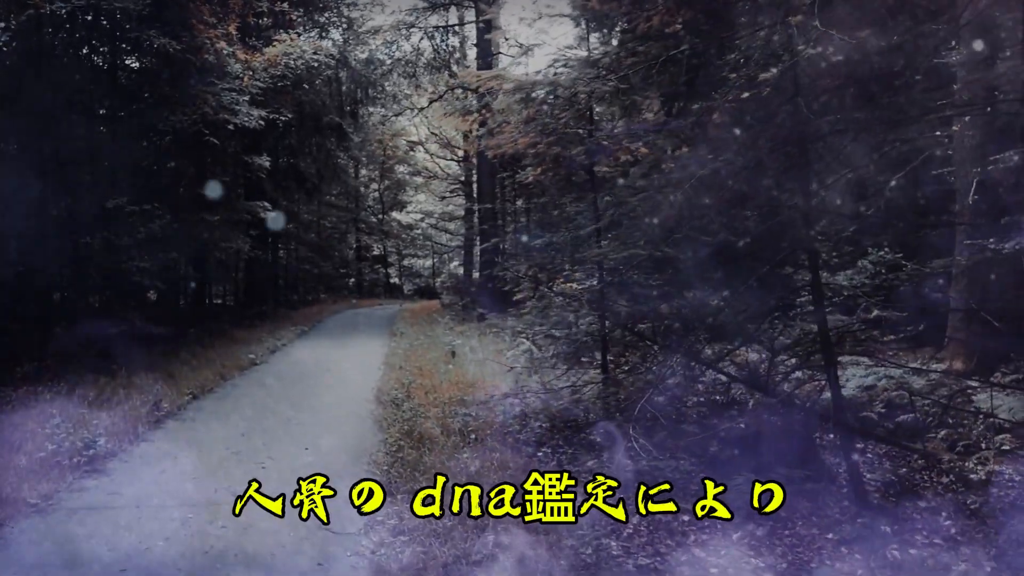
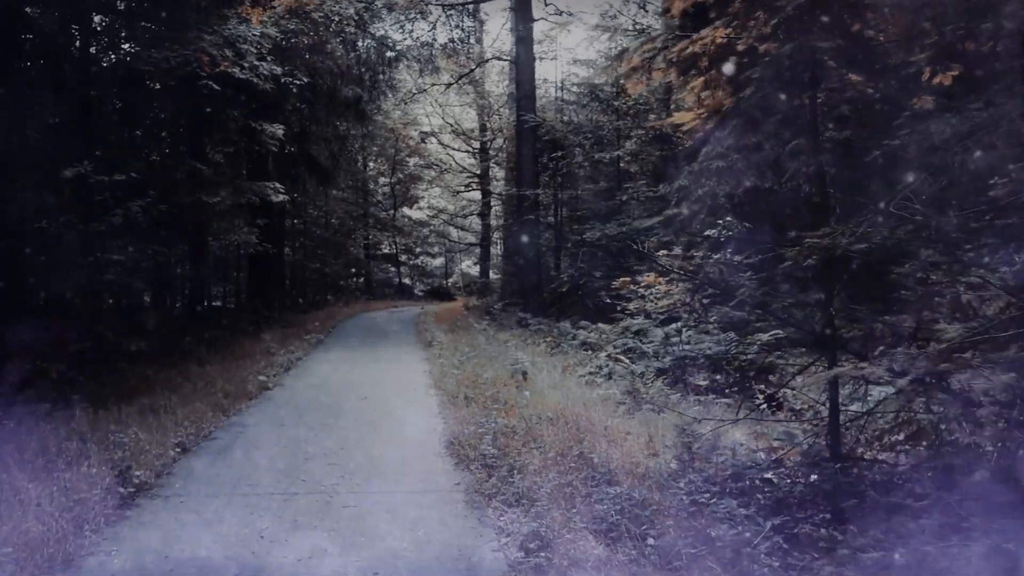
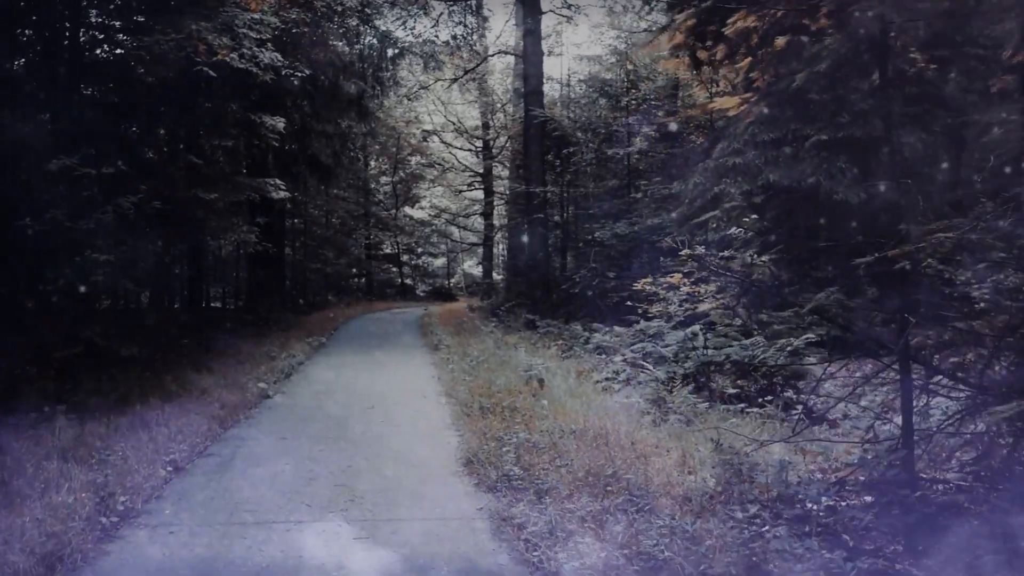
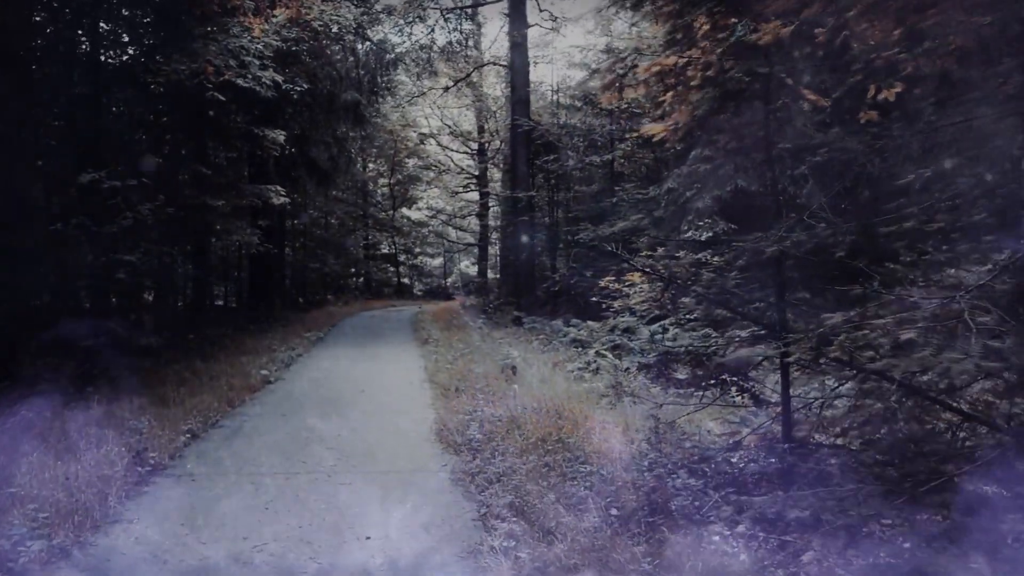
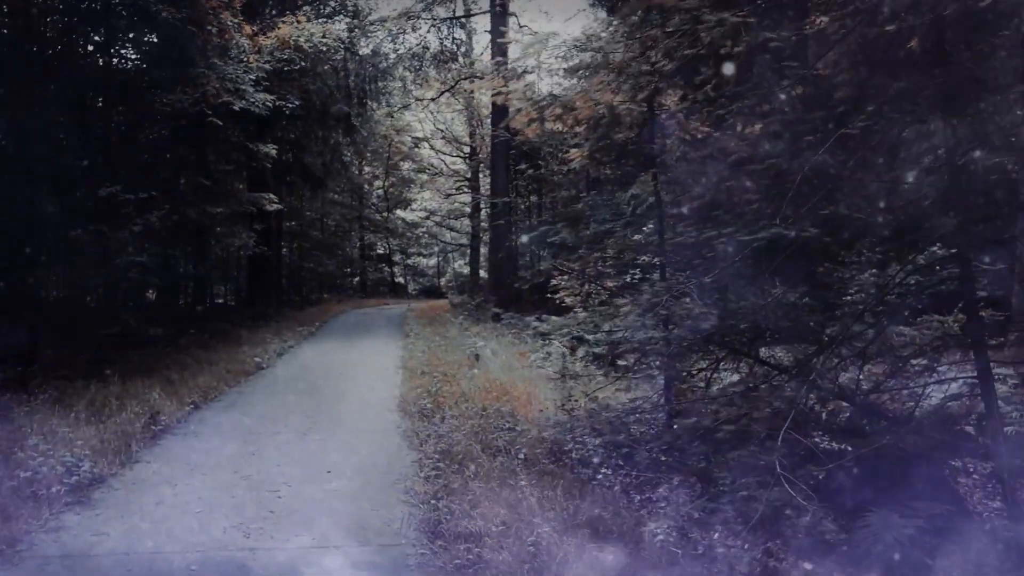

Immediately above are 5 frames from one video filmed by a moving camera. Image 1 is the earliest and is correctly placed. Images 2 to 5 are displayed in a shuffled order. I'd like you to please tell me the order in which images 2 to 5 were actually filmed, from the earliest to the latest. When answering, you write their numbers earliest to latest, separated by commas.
5, 4, 2, 3
